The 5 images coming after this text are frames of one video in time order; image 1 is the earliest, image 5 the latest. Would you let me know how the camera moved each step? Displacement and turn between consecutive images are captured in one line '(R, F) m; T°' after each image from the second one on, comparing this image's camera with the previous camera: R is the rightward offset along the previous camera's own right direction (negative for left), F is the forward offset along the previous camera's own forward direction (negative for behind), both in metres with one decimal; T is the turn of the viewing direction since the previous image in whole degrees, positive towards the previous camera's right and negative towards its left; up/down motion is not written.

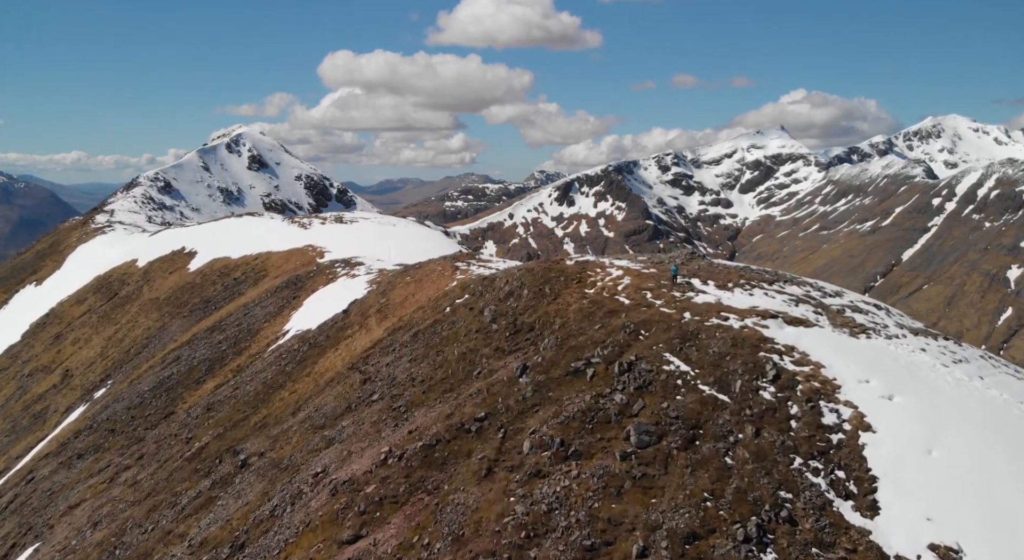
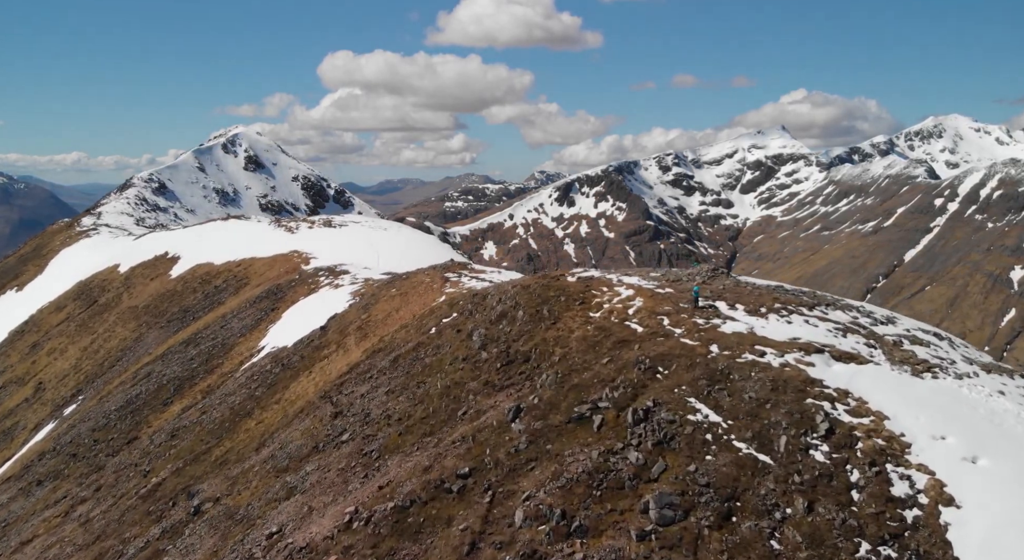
(+0.4, +8.8) m; 0°
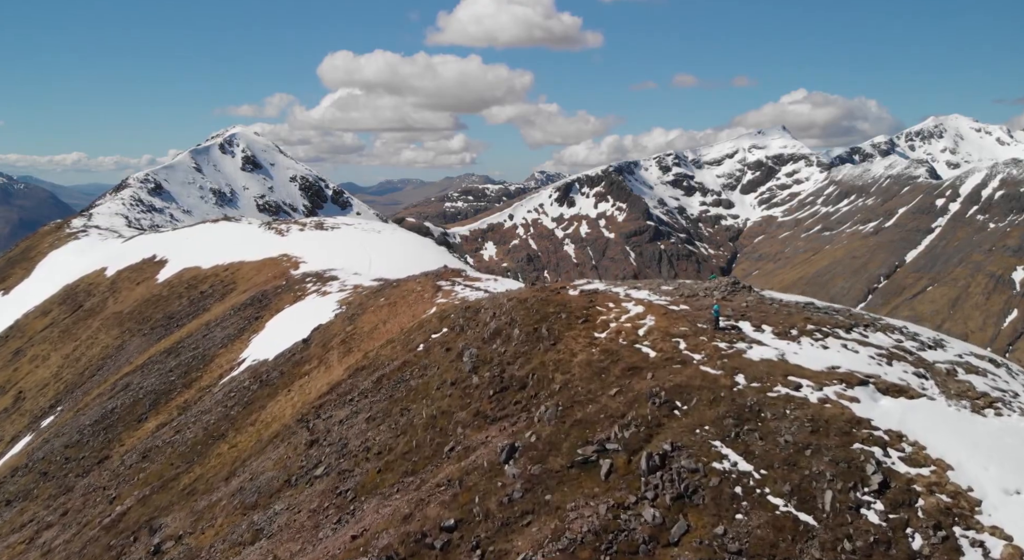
(+0.3, +5.9) m; 0°
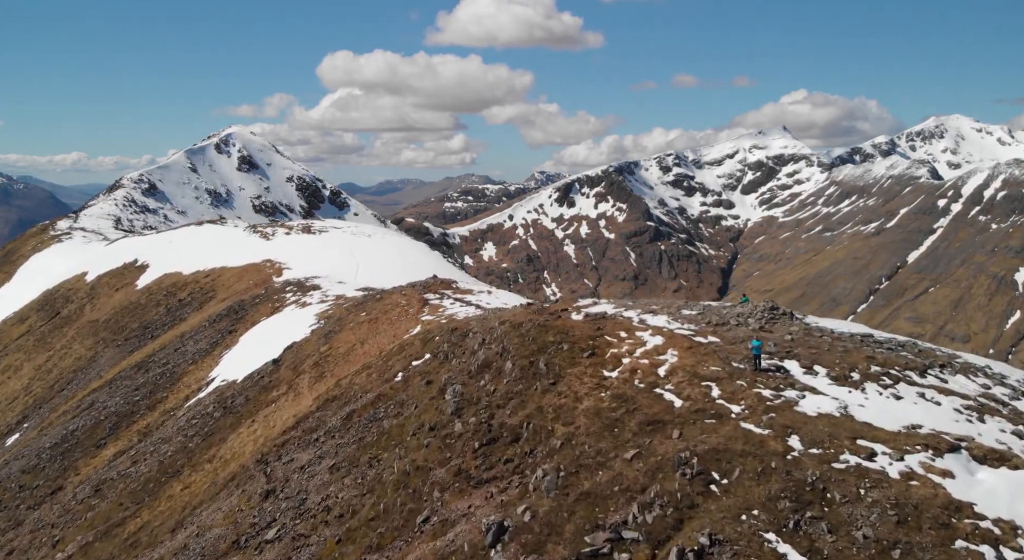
(+0.4, +8.2) m; 0°
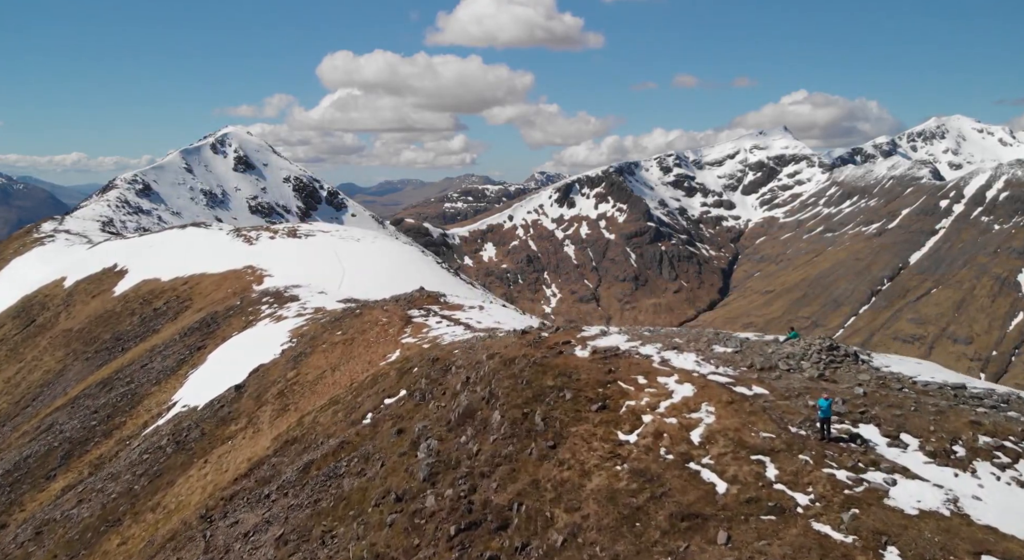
(+0.4, +8.3) m; 0°
